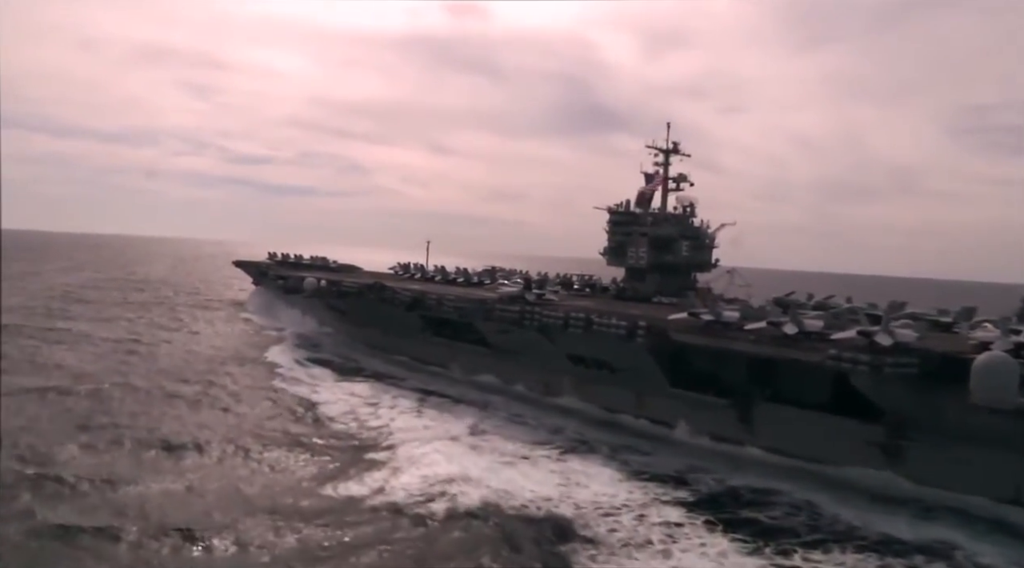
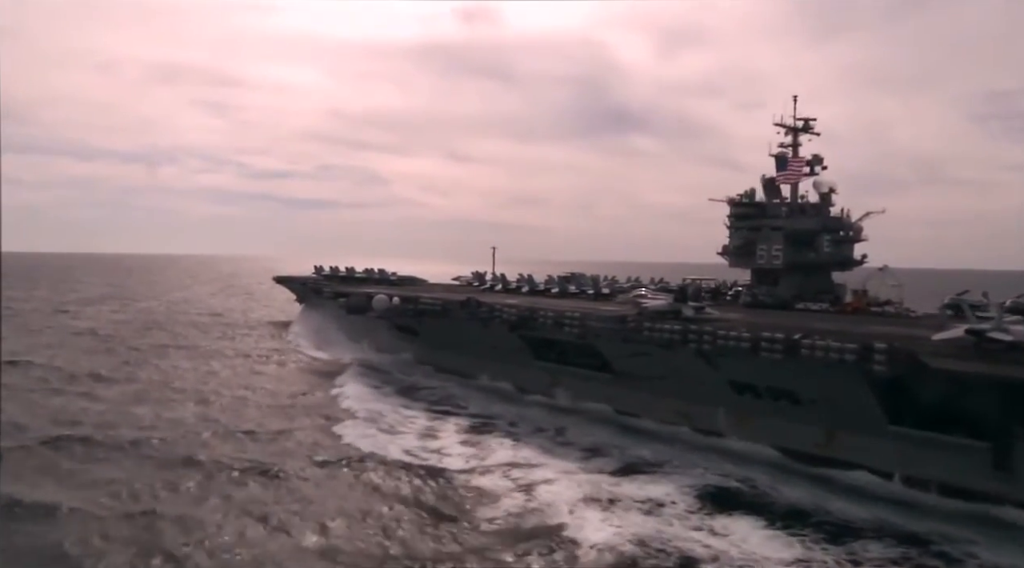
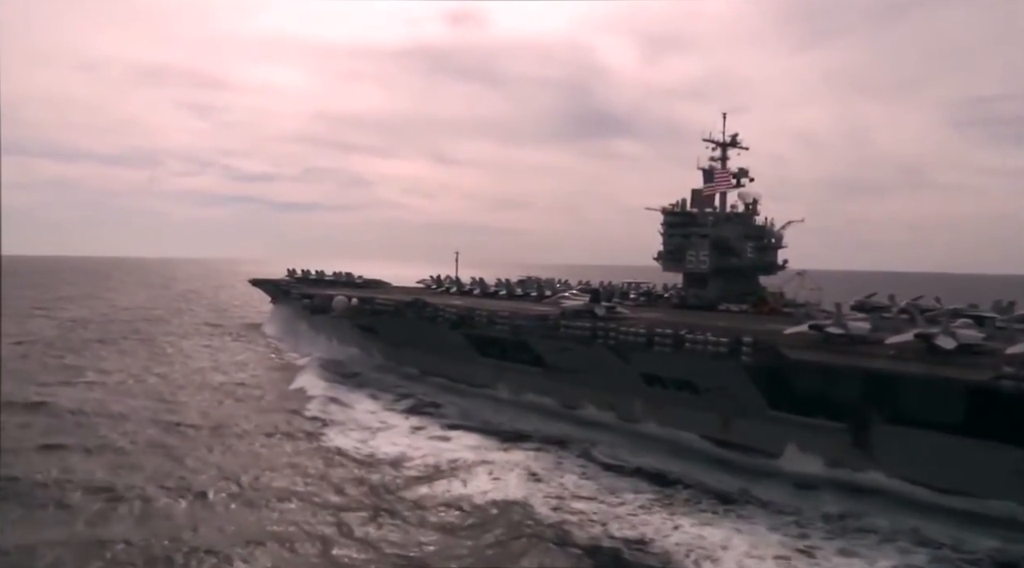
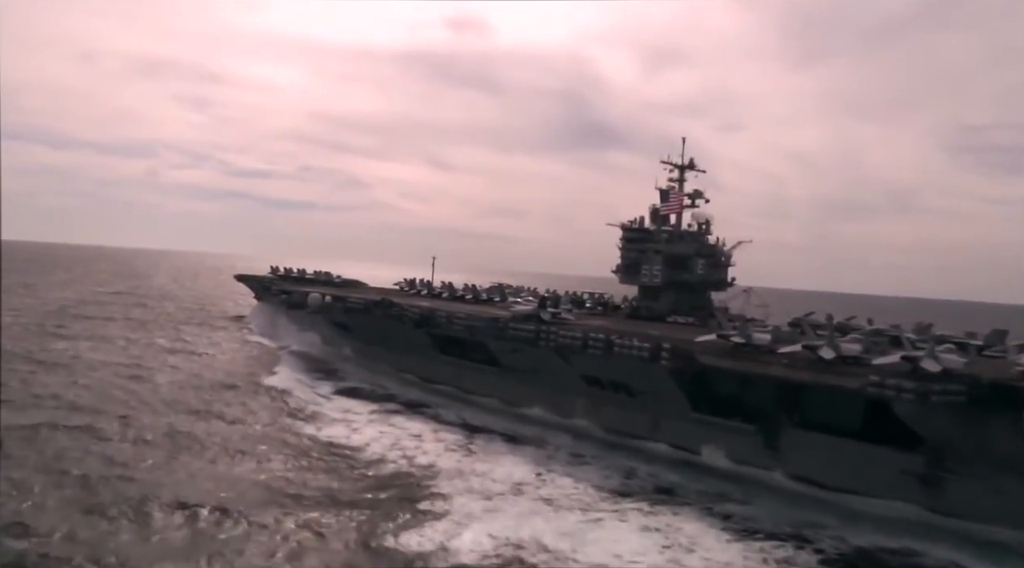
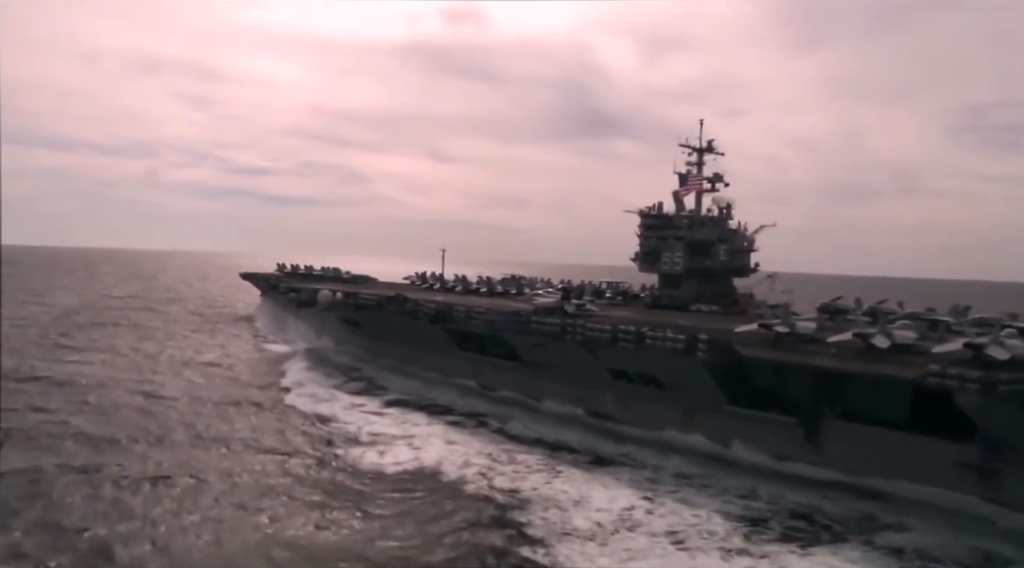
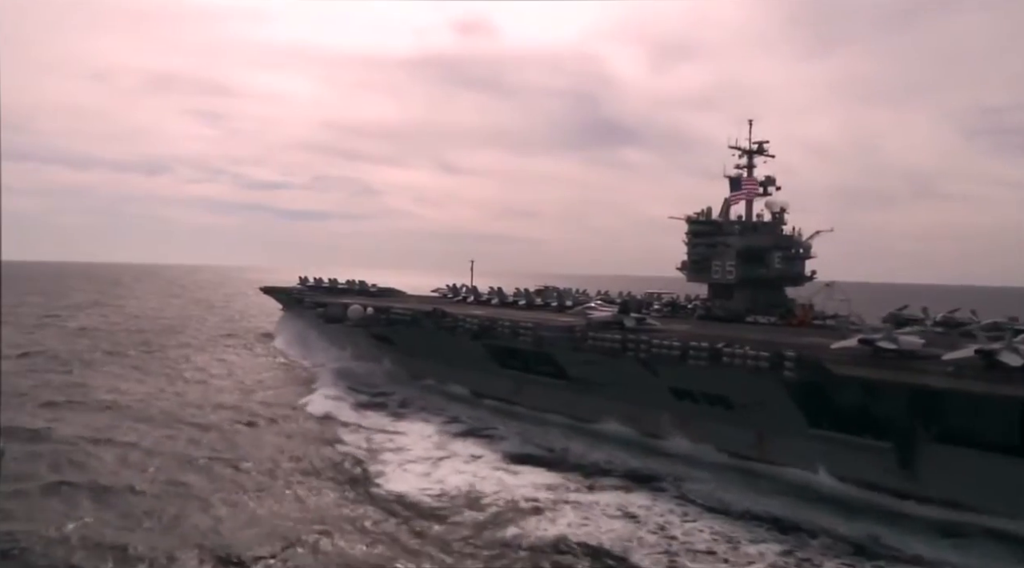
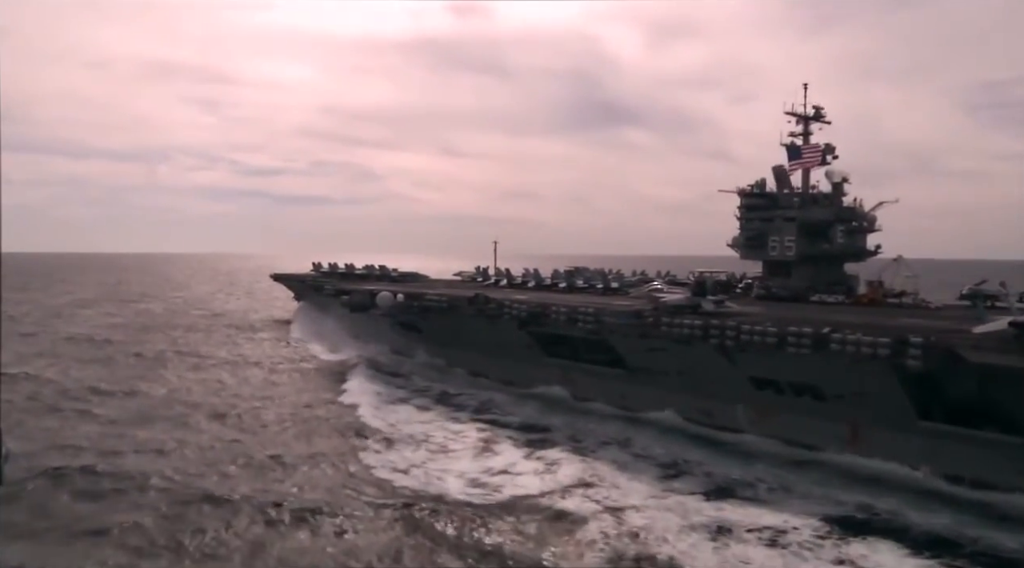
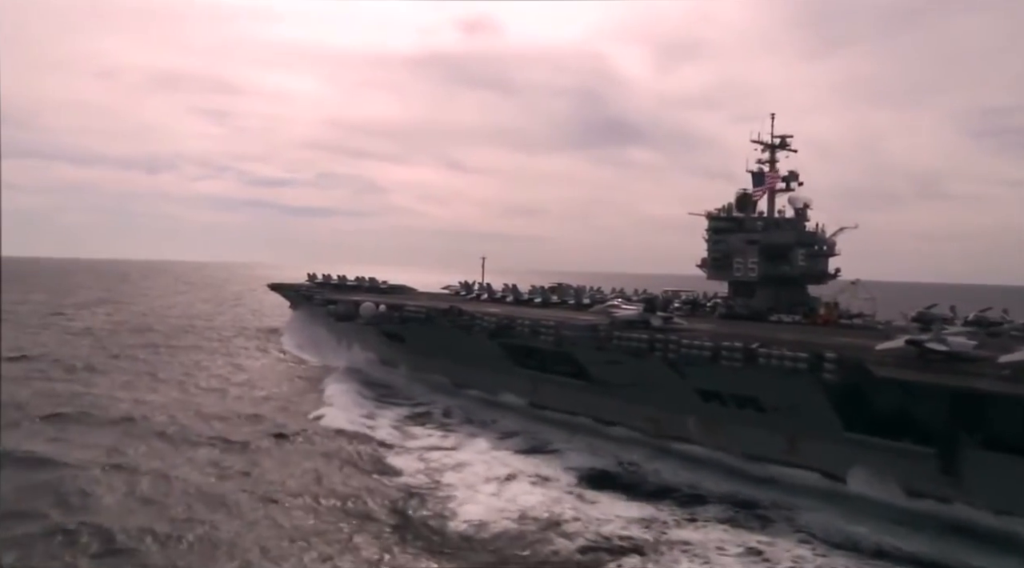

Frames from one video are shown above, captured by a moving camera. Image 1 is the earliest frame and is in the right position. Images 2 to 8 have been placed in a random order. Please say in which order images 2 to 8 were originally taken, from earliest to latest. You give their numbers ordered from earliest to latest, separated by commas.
4, 5, 3, 6, 8, 2, 7
